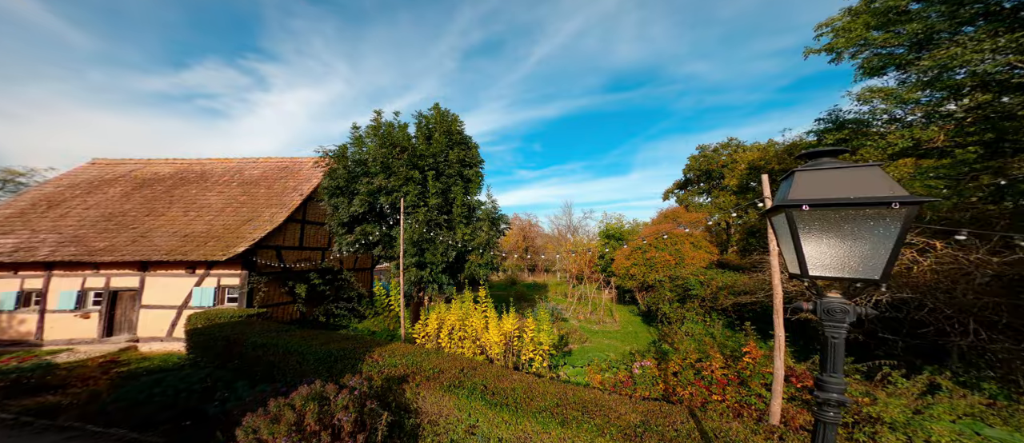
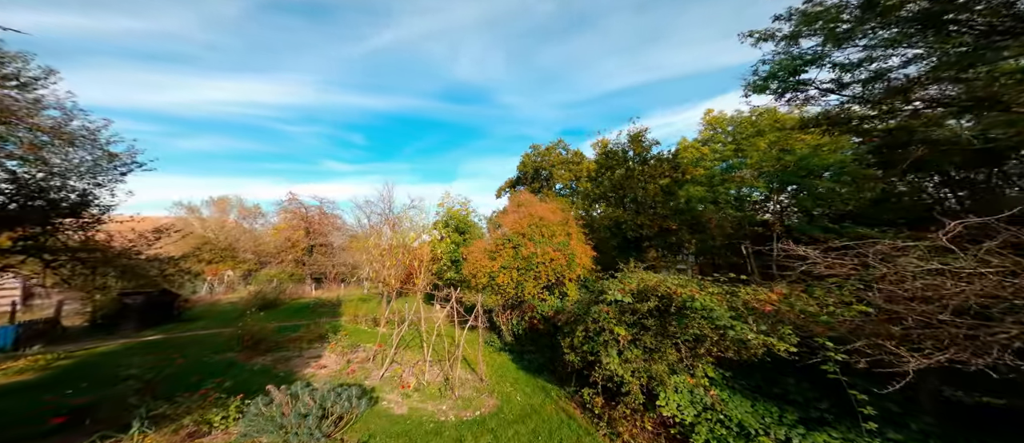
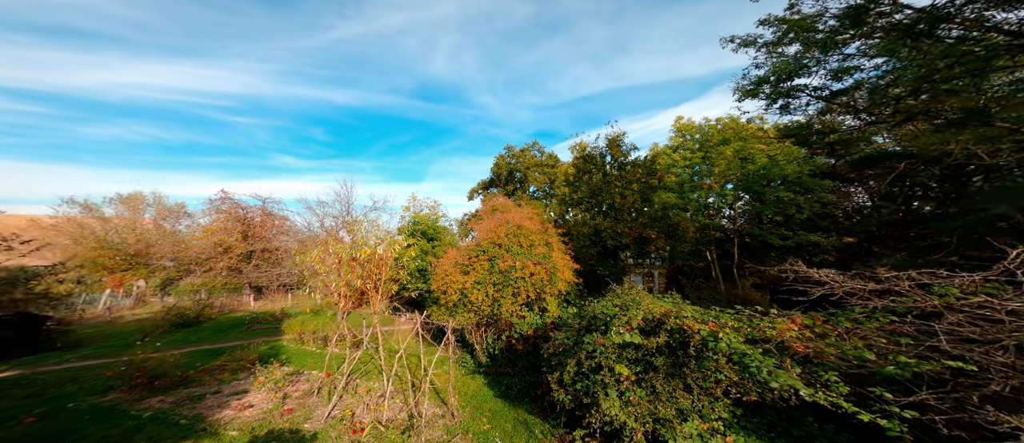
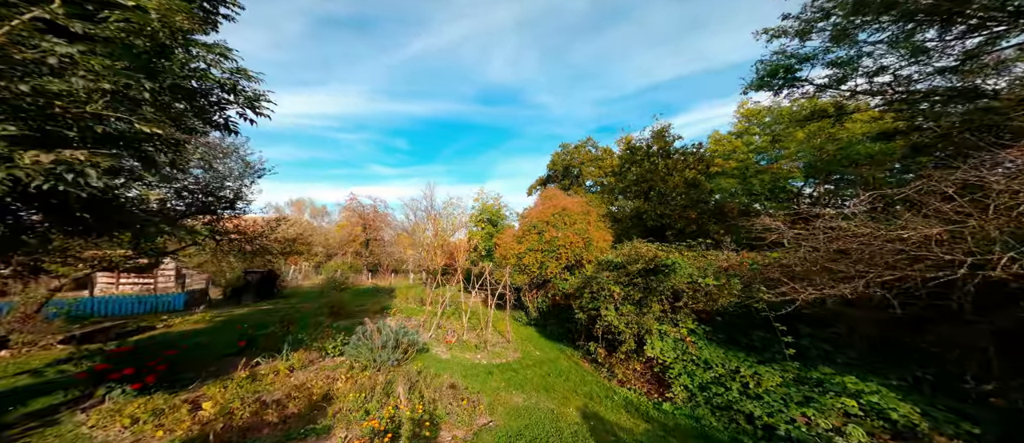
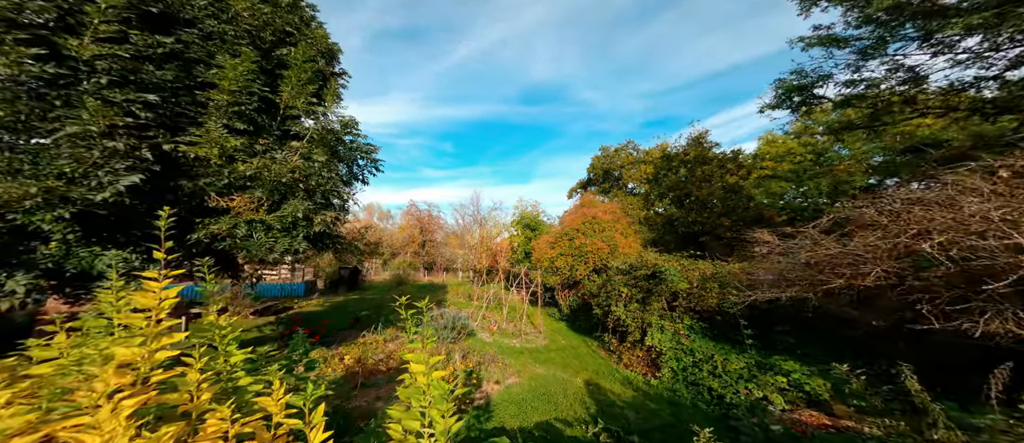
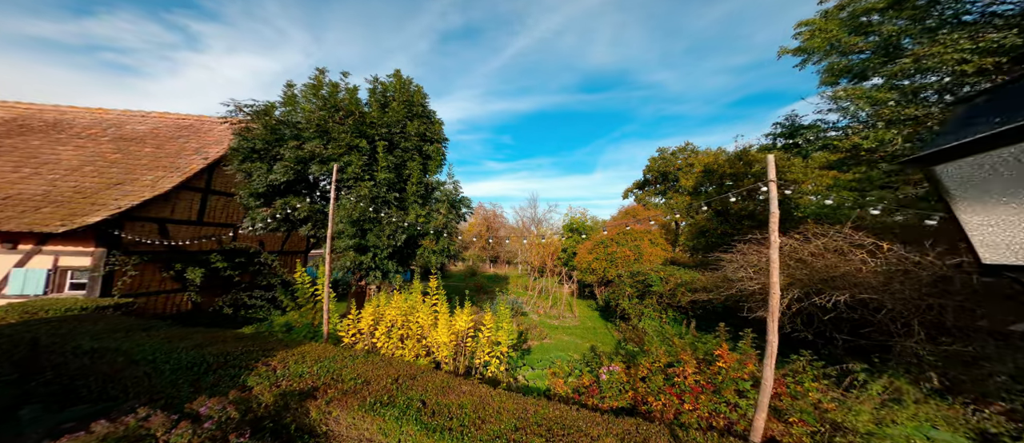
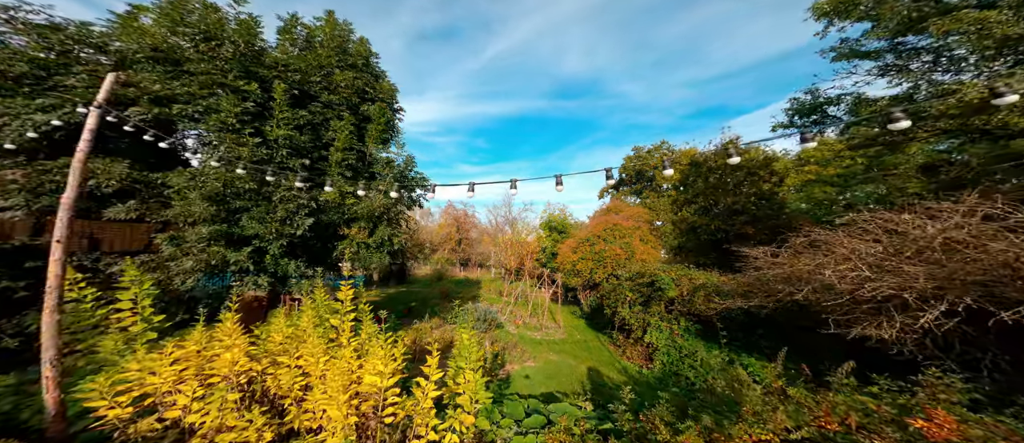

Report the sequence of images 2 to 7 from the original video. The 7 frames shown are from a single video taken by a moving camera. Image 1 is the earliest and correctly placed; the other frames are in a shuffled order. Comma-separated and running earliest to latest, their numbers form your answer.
6, 7, 5, 4, 2, 3
